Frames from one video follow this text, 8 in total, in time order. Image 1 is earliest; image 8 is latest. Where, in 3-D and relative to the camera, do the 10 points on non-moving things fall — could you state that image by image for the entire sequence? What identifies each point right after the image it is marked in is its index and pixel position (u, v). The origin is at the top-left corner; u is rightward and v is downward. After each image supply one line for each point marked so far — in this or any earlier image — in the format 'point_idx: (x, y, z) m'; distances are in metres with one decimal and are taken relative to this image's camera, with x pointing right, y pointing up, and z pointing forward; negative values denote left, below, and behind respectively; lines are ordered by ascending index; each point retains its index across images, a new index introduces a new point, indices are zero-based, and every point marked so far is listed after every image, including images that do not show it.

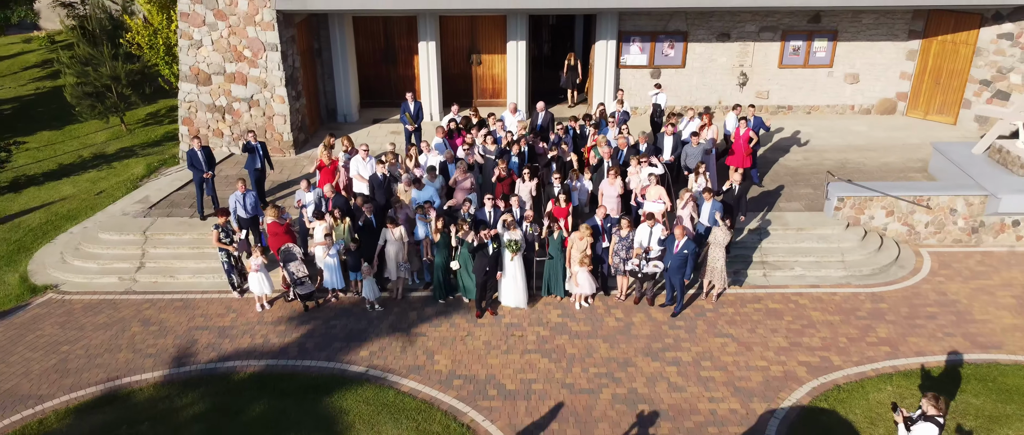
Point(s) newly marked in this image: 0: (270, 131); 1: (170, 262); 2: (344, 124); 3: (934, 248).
0: (-2.7, +1.0, +9.2) m
1: (-3.0, -0.4, +7.5) m
2: (-2.1, +1.2, +10.3) m
3: (+3.9, -0.3, +7.8) m
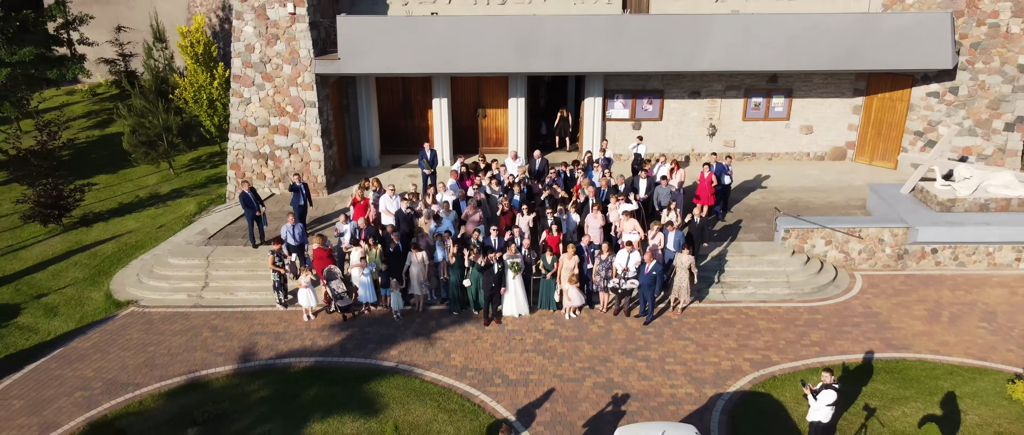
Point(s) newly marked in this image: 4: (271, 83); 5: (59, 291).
0: (-2.7, +0.6, +10.8) m
1: (-3.0, -0.7, +9.0) m
2: (-2.0, +0.7, +11.9) m
3: (+3.9, -0.6, +9.3) m
4: (-3.0, +1.7, +10.5) m
5: (-4.9, -0.8, +9.1) m
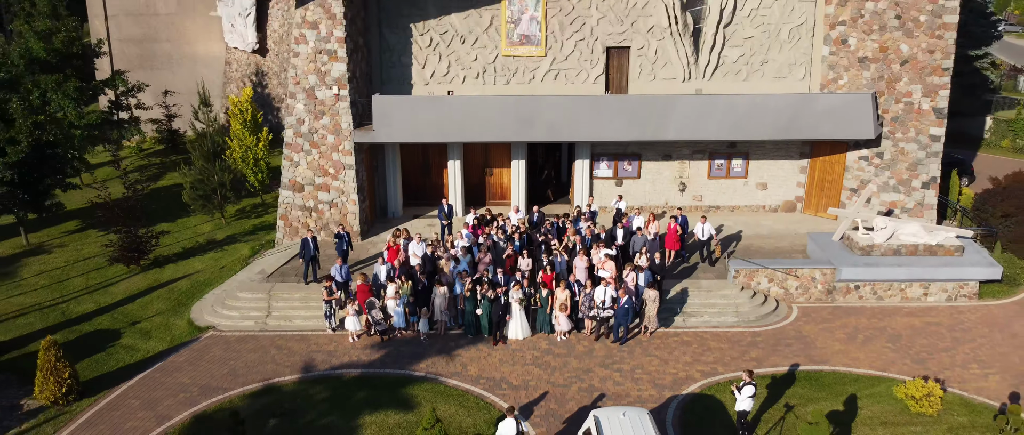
0: (-2.6, -0.1, +13.1) m
1: (-3.0, -1.3, +11.1) m
2: (-2.0, 0.0, +14.1) m
3: (+4.0, -1.2, +11.5) m
4: (-3.0, +1.0, +12.7) m
5: (-4.9, -1.4, +11.2) m
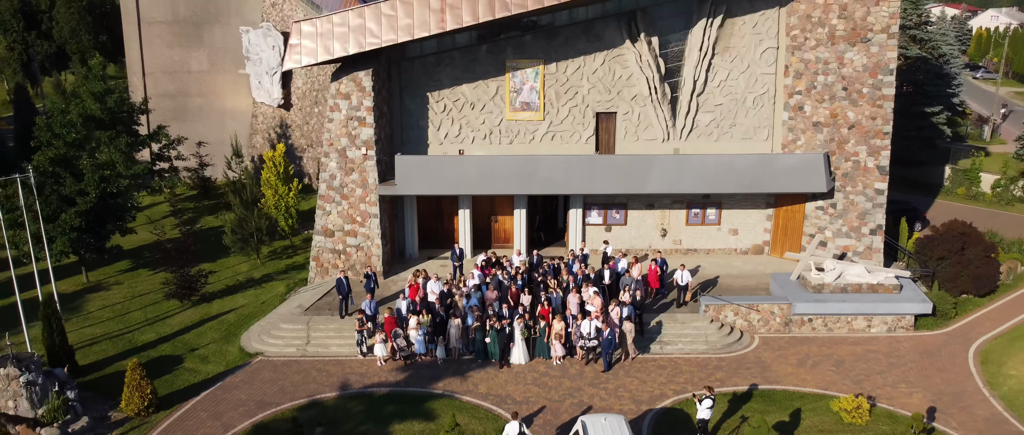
0: (-2.6, -0.8, +15.0) m
1: (-2.9, -1.9, +13.1) m
2: (-2.0, -0.8, +16.1) m
3: (+4.0, -1.9, +13.4) m
4: (-2.9, +0.3, +14.8) m
5: (-4.8, -2.0, +13.2) m
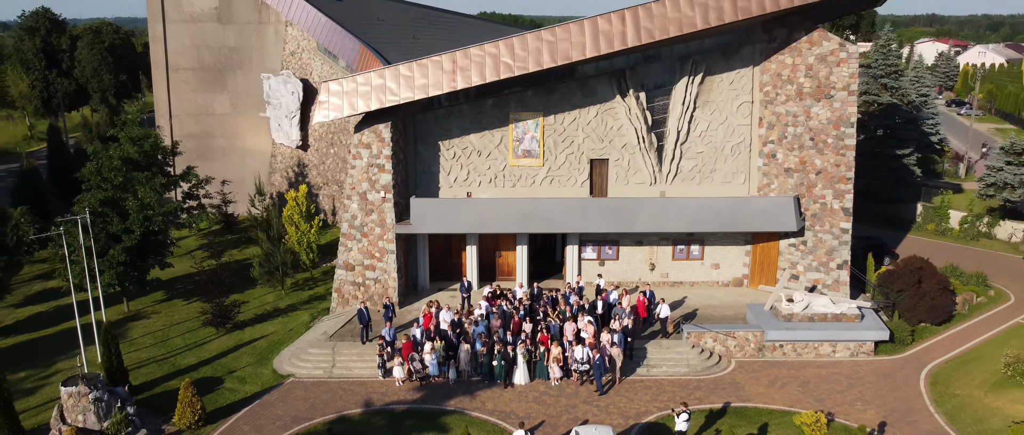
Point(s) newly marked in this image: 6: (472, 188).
0: (-2.5, -1.5, +16.7) m
1: (-2.9, -2.6, +14.7) m
2: (-1.9, -1.6, +17.7) m
3: (+4.1, -2.5, +15.0) m
4: (-2.9, -0.4, +16.4) m
5: (-4.8, -2.7, +14.8) m
6: (-0.8, +0.6, +17.1) m
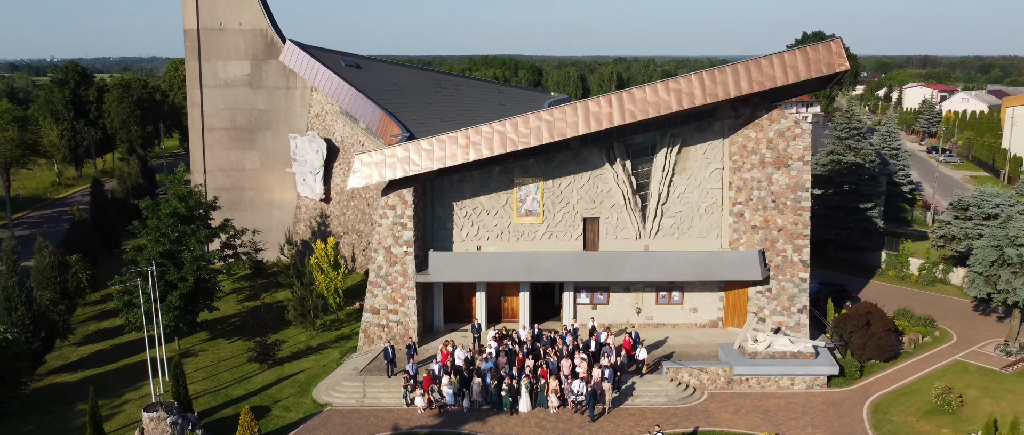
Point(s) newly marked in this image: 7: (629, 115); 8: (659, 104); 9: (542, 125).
0: (-2.4, -2.7, +19.2) m
1: (-2.8, -3.6, +17.2) m
2: (-1.8, -2.8, +20.3) m
3: (+4.2, -3.6, +17.6) m
4: (-2.8, -1.6, +19.0) m
5: (-4.7, -3.7, +17.3) m
6: (-0.7, -0.6, +19.7) m
7: (+2.5, +2.1, +17.6) m
8: (+3.1, +2.4, +17.5) m
9: (+0.6, +2.0, +17.6) m
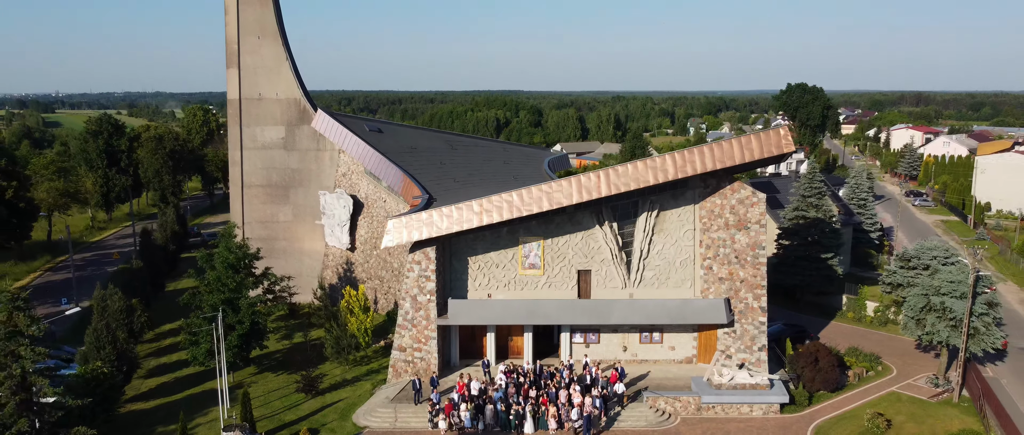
0: (-2.3, -4.1, +22.8) m
1: (-2.6, -5.0, +20.7) m
2: (-1.7, -4.2, +23.8) m
3: (+4.3, -5.0, +21.1) m
4: (-2.6, -3.0, +22.7) m
5: (-4.5, -5.1, +20.8) m
6: (-0.6, -2.0, +23.4) m
7: (+2.6, +0.8, +21.4) m
8: (+3.2, +1.0, +21.3) m
9: (+0.8, +0.6, +21.4) m
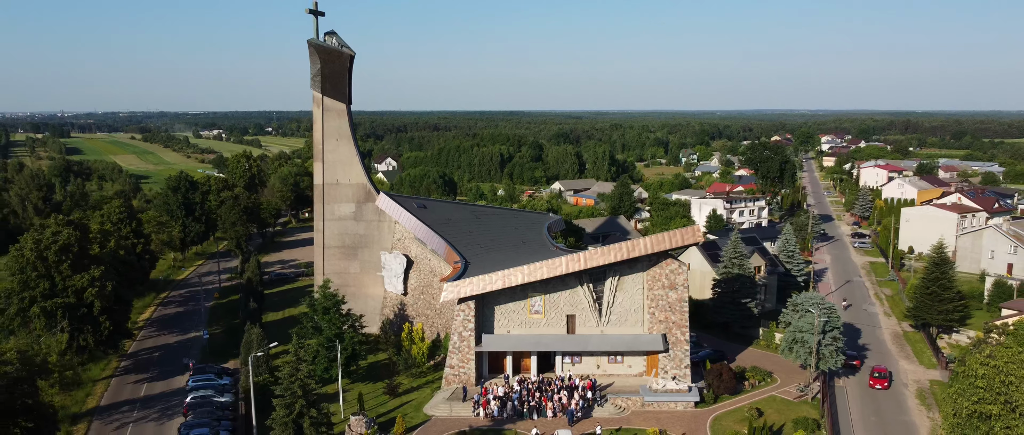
0: (-1.8, -6.8, +34.9) m
1: (-2.1, -7.6, +32.8) m
2: (-1.2, -6.9, +35.9) m
3: (+4.8, -7.6, +33.2) m
4: (-2.1, -5.6, +34.8) m
5: (-4.0, -7.7, +32.9) m
6: (-0.1, -4.7, +35.5) m
7: (+3.1, -1.9, +33.6) m
8: (+3.7, -1.6, +33.5) m
9: (+1.3, -2.1, +33.6) m
